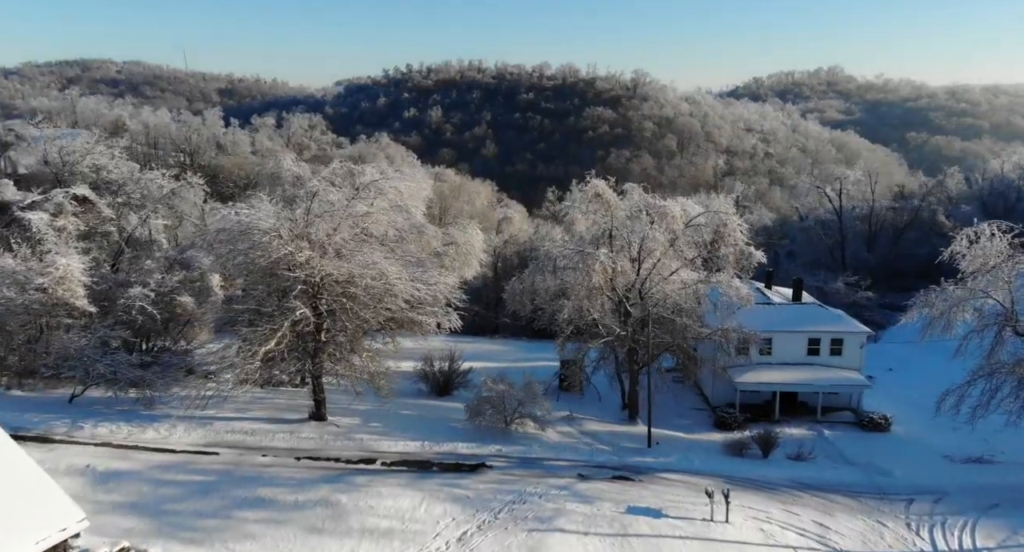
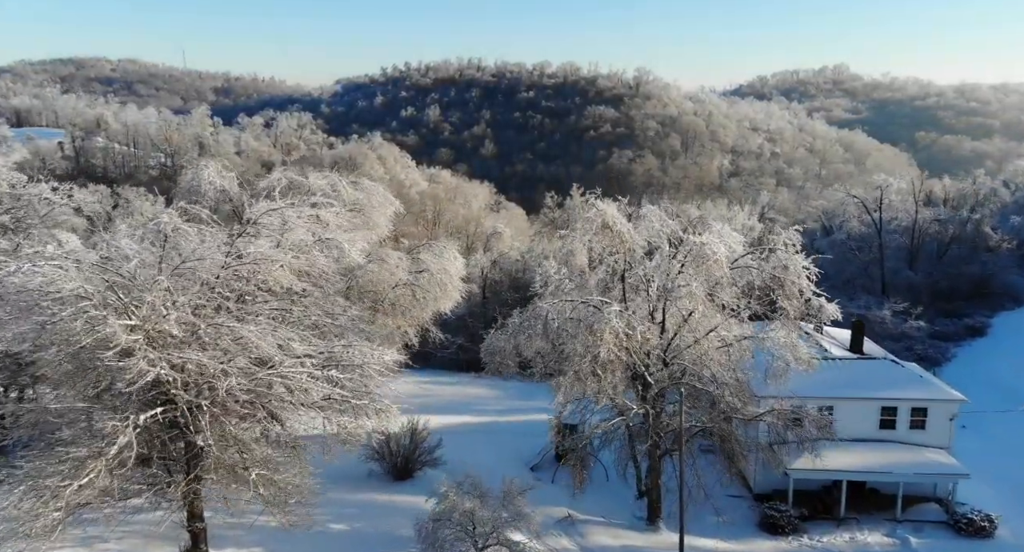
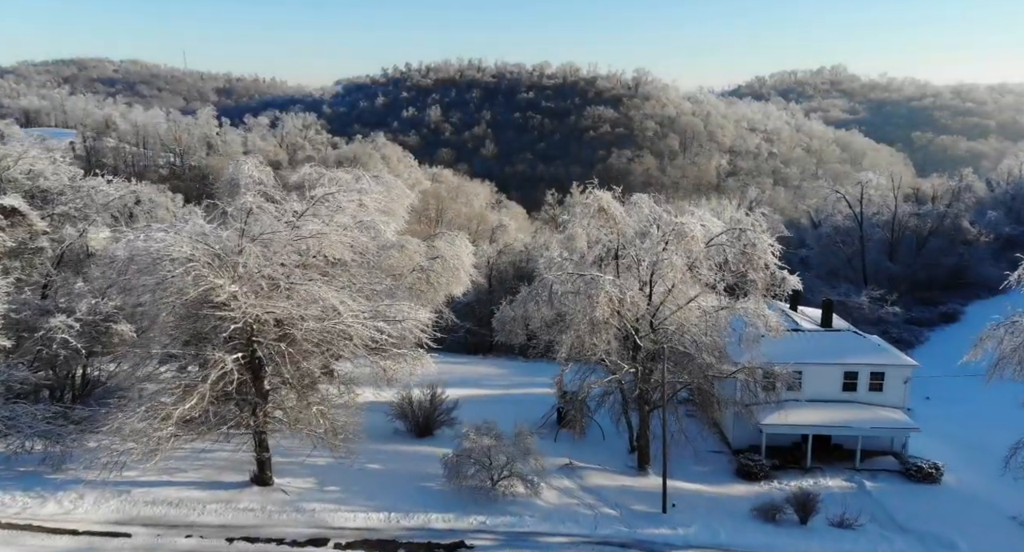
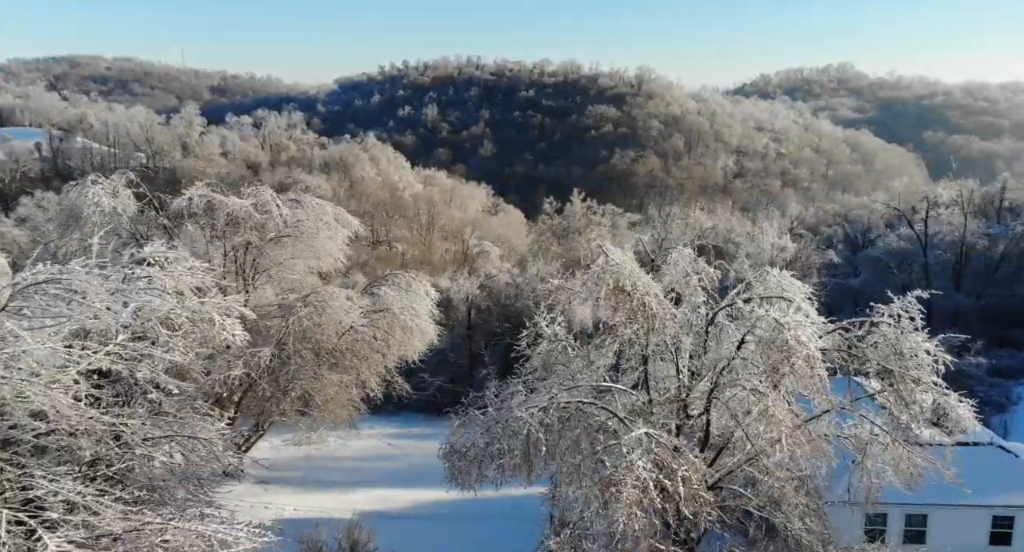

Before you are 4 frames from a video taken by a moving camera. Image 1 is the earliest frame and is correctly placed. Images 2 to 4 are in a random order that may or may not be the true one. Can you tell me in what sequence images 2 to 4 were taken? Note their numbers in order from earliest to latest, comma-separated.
3, 2, 4
